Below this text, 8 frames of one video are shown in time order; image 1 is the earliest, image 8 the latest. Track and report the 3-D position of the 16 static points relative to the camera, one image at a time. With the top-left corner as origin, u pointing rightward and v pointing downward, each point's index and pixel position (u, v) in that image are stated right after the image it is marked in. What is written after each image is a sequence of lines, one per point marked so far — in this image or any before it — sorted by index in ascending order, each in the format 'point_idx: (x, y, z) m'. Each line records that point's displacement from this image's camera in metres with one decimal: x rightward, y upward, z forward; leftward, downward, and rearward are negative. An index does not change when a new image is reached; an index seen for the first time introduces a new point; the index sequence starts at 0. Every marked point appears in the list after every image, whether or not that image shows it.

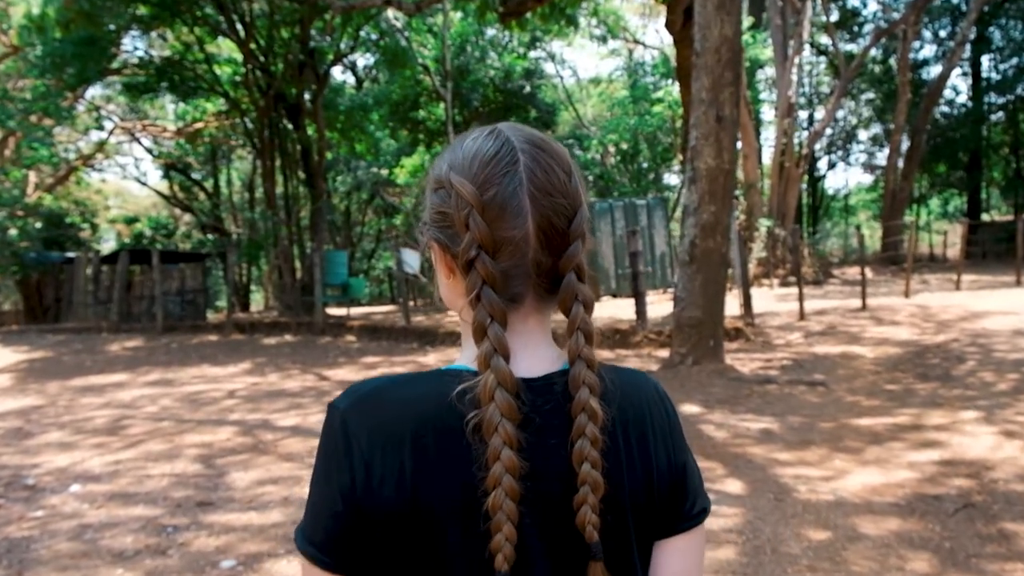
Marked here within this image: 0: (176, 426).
0: (-2.7, -1.1, +7.1) m
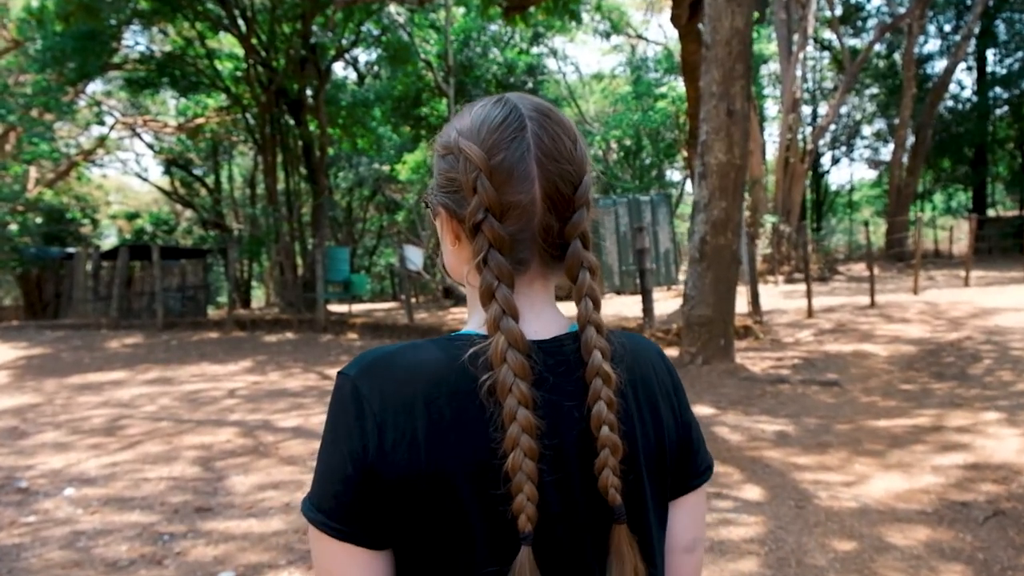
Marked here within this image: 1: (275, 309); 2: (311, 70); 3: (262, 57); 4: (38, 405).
0: (-2.7, -1.1, +6.9) m
1: (-5.2, -0.5, +19.0) m
2: (-4.1, +4.4, +17.4) m
3: (-5.0, +4.6, +17.2) m
4: (-4.5, -1.1, +8.2) m
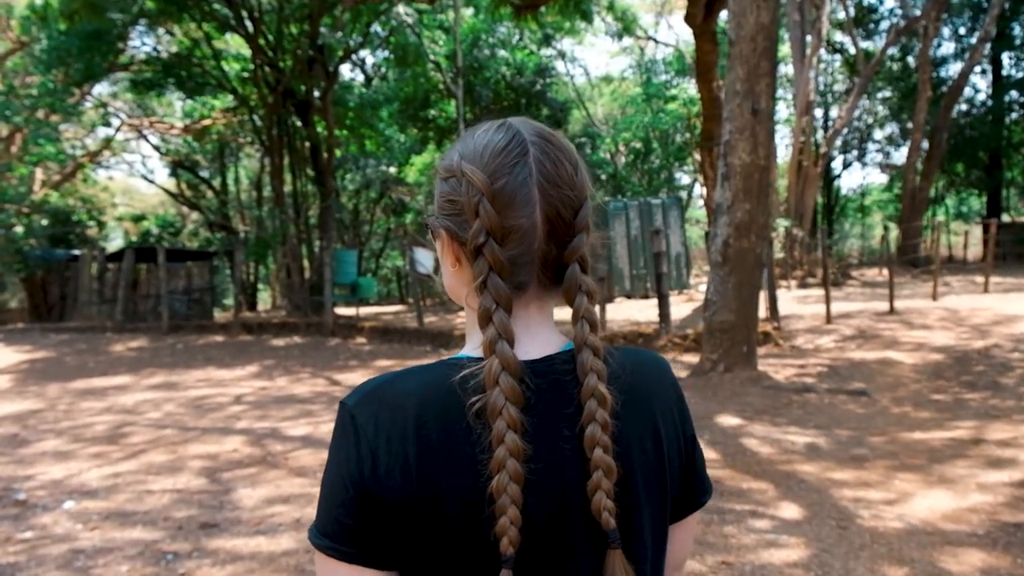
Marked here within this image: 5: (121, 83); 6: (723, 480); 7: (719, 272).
0: (-2.6, -1.1, +6.7) m
1: (-5.0, -0.5, +18.7) m
2: (-3.8, +4.3, +17.2) m
3: (-4.8, +4.5, +17.0) m
4: (-4.4, -1.1, +8.0) m
5: (-9.0, +4.7, +20.0) m
6: (+1.2, -1.1, +5.0) m
7: (+1.9, +0.2, +8.1) m
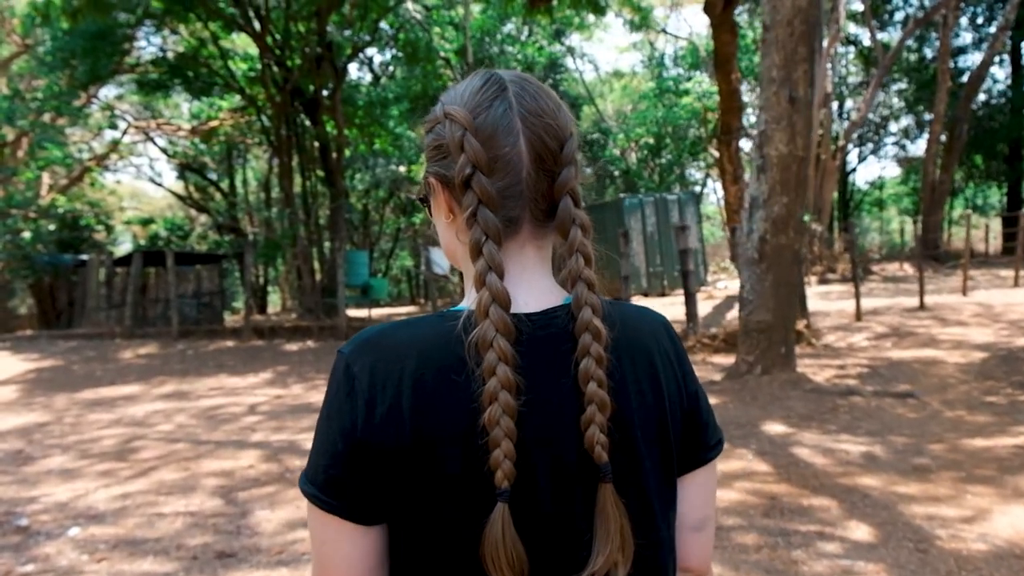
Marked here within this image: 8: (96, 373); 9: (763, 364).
0: (-2.3, -1.2, +6.3) m
1: (-4.6, -0.6, +18.4) m
2: (-3.6, +4.3, +16.8) m
3: (-4.5, +4.5, +16.6) m
4: (-4.1, -1.2, +7.7) m
5: (-8.7, +4.6, +19.7) m
6: (+1.4, -1.1, +4.6) m
7: (+2.2, +0.2, +7.7) m
8: (-5.3, -1.1, +11.0) m
9: (+2.3, -0.7, +7.7) m
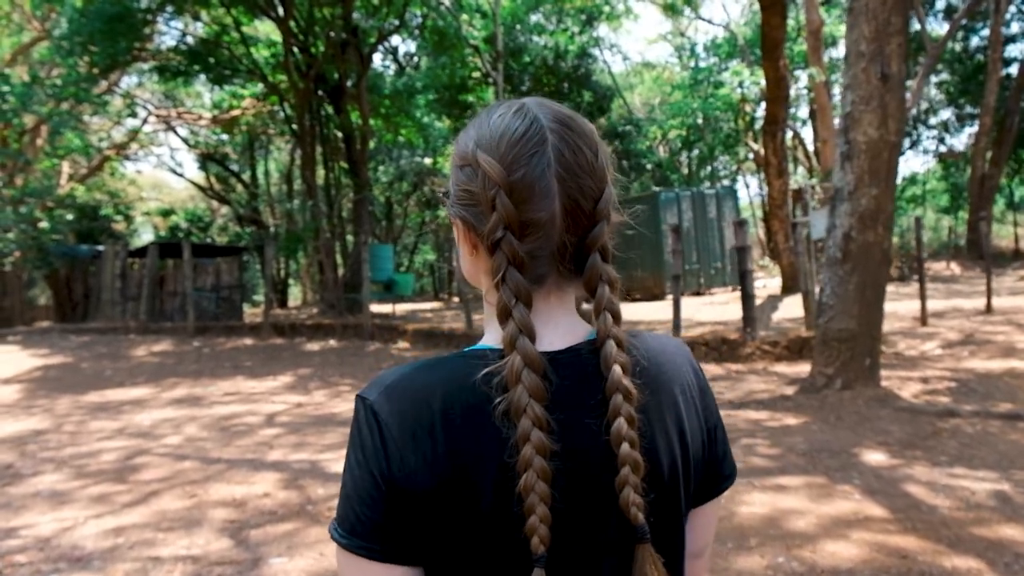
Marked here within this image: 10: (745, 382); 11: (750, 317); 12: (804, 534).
0: (-2.0, -1.2, +5.5) m
1: (-4.0, -0.5, +17.7) m
2: (-2.9, +4.3, +16.1) m
3: (-3.9, +4.6, +15.9) m
4: (-3.8, -1.2, +6.9) m
5: (-8.0, +4.8, +19.0) m
6: (+1.7, -1.2, +3.8) m
7: (+2.6, +0.1, +6.8) m
8: (-4.8, -1.0, +10.3) m
9: (+2.6, -0.7, +6.9) m
10: (+2.1, -0.9, +8.0) m
11: (+2.5, -0.3, +9.2) m
12: (+1.4, -1.2, +4.1) m
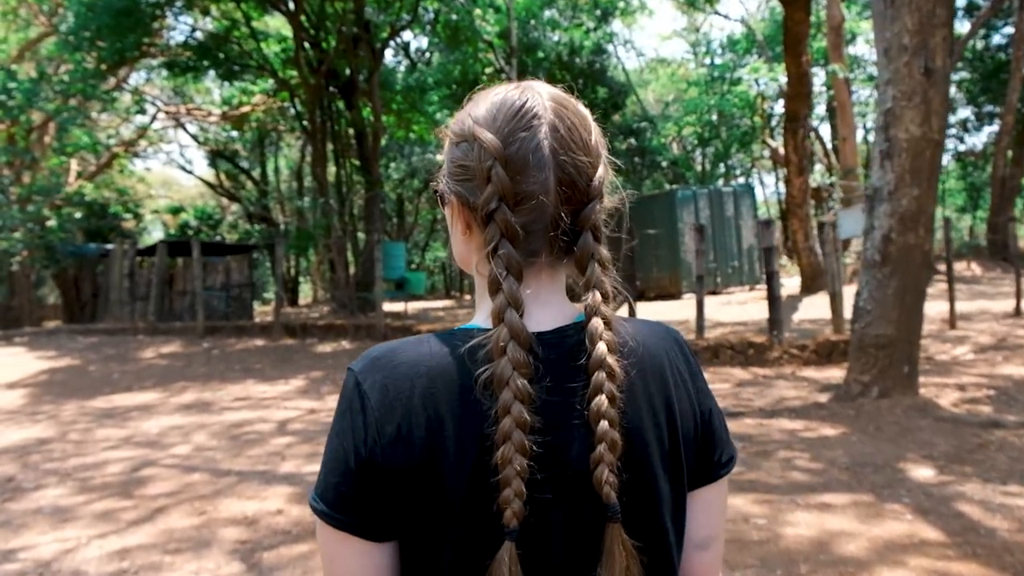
0: (-1.8, -1.2, +5.3) m
1: (-3.7, -0.4, +17.4) m
2: (-2.7, +4.4, +15.8) m
3: (-3.6, +4.6, +15.6) m
4: (-3.6, -1.2, +6.7) m
5: (-7.7, +4.8, +18.8) m
6: (+1.9, -1.2, +3.5) m
7: (+2.7, +0.1, +6.5) m
8: (-4.6, -1.0, +10.0) m
9: (+2.8, -0.7, +6.6) m
10: (+2.3, -0.9, +7.7) m
11: (+2.7, -0.3, +8.9) m
12: (+1.5, -1.2, +3.8) m
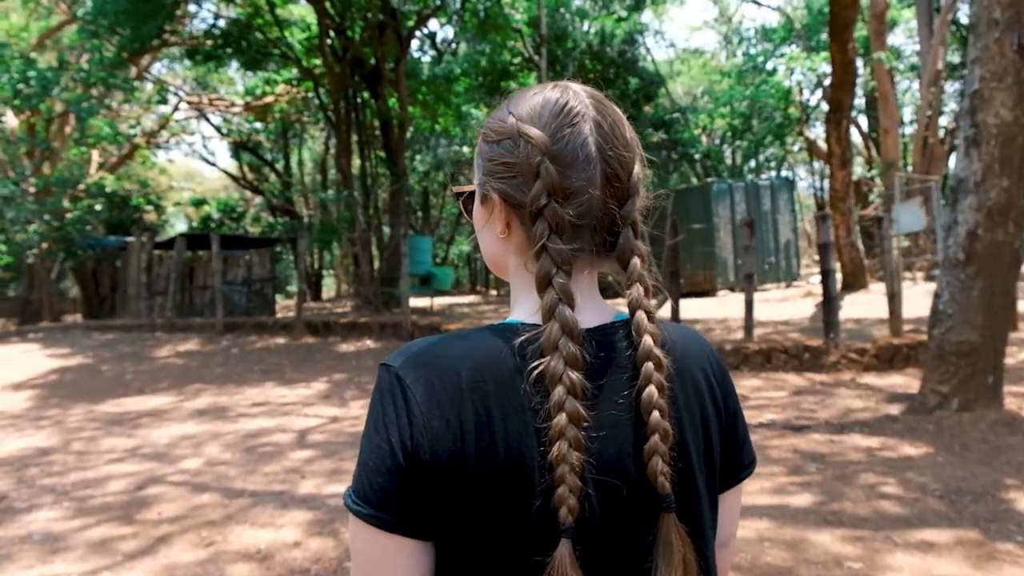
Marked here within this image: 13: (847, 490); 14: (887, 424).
0: (-1.6, -1.2, +4.7) m
1: (-3.2, -0.3, +16.9) m
2: (-2.1, +4.4, +15.2) m
3: (-3.1, +4.7, +15.1) m
4: (-3.3, -1.2, +6.2) m
5: (-7.1, +4.9, +18.4) m
6: (+2.1, -1.2, +2.8) m
7: (+3.0, +0.1, +5.8) m
8: (-4.3, -1.0, +9.6) m
9: (+3.1, -0.7, +5.9) m
10: (+2.6, -0.9, +7.0) m
11: (+3.1, -0.3, +8.2) m
12: (+1.7, -1.2, +3.1) m
13: (+1.8, -1.1, +4.5) m
14: (+2.6, -0.9, +6.0) m
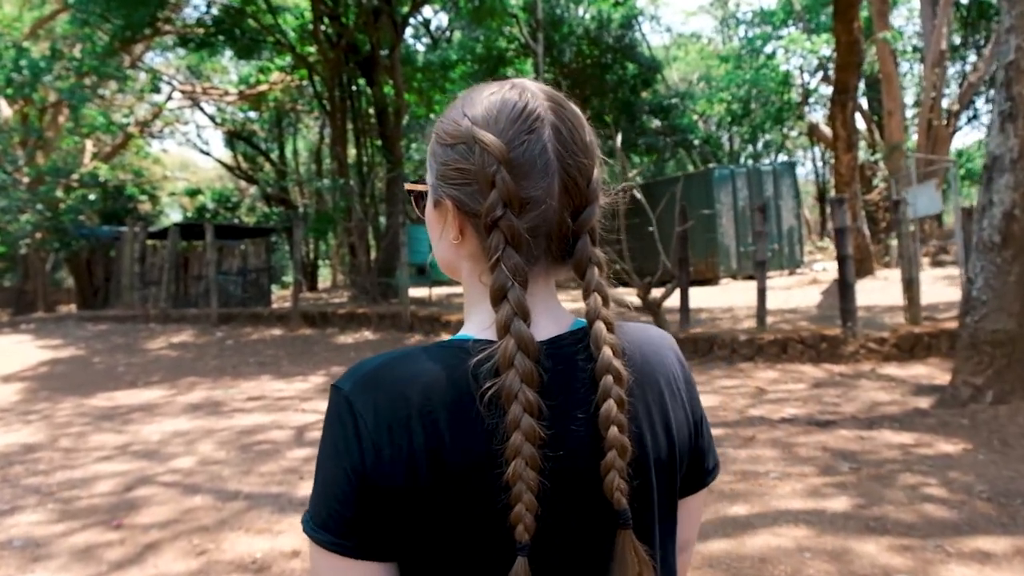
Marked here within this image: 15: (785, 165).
0: (-1.5, -1.1, +4.4) m
1: (-3.2, -0.2, +16.6) m
2: (-2.1, +4.6, +14.8) m
3: (-3.1, +4.8, +14.7) m
4: (-3.2, -1.1, +5.9) m
5: (-7.1, +5.1, +18.0) m
6: (+2.2, -1.2, +2.5) m
7: (+3.1, +0.2, +5.5) m
8: (-4.2, -0.9, +9.2) m
9: (+3.1, -0.7, +5.6) m
10: (+2.7, -0.8, +6.7) m
11: (+3.1, -0.2, +7.9) m
12: (+1.8, -1.2, +2.8) m
13: (+1.8, -1.0, +4.2) m
14: (+2.7, -0.8, +5.7) m
15: (+5.7, +2.5, +17.6) m
